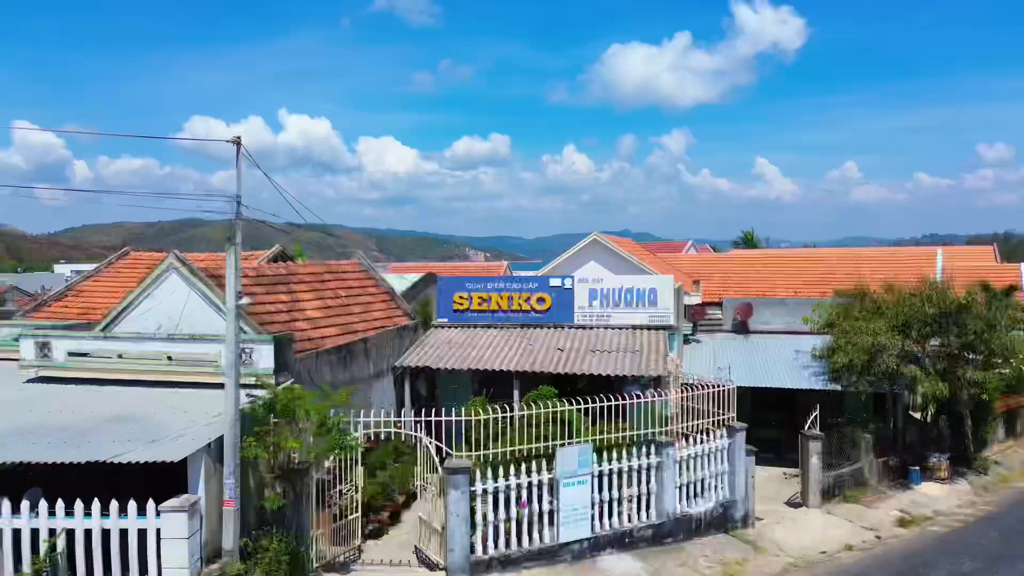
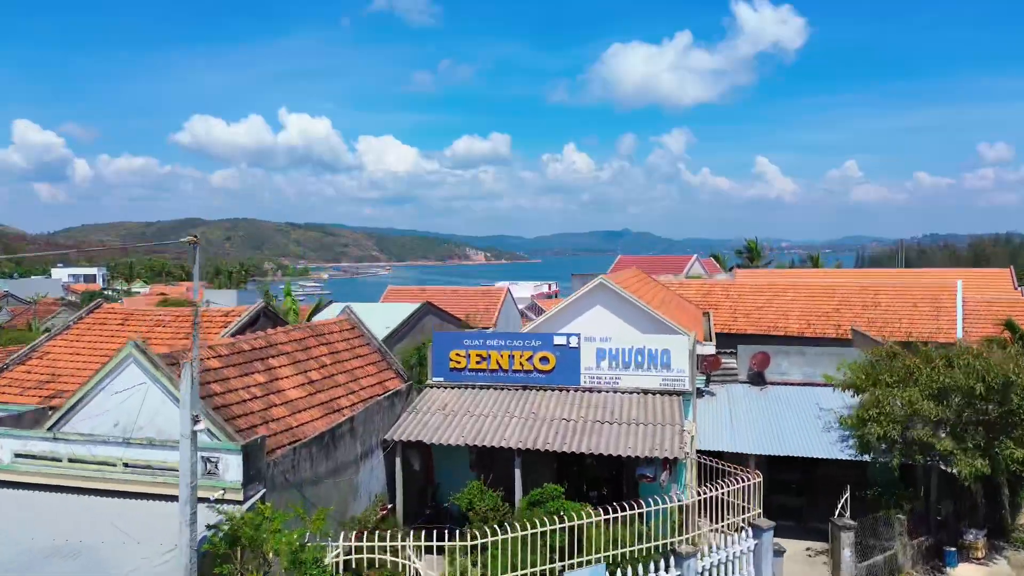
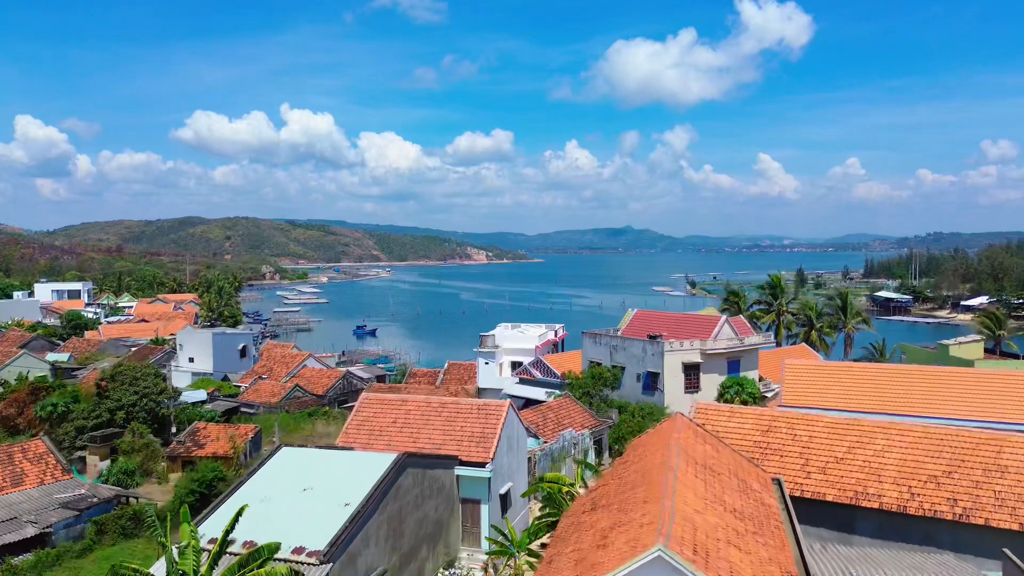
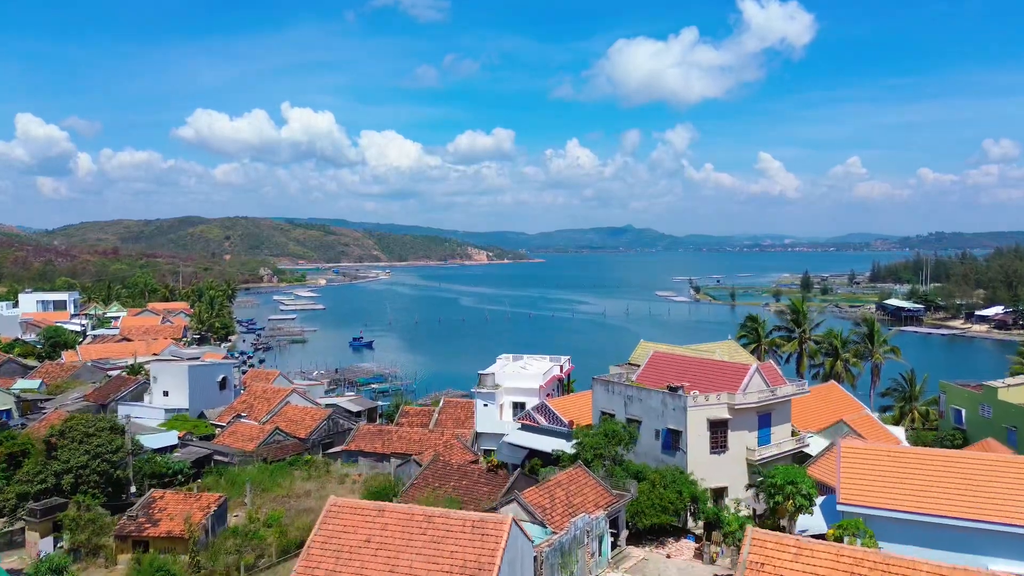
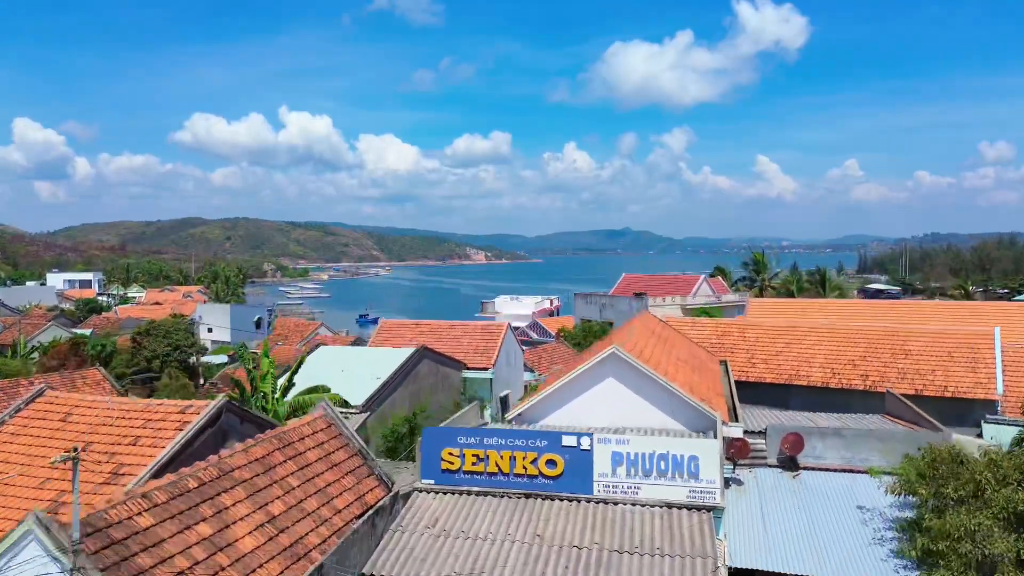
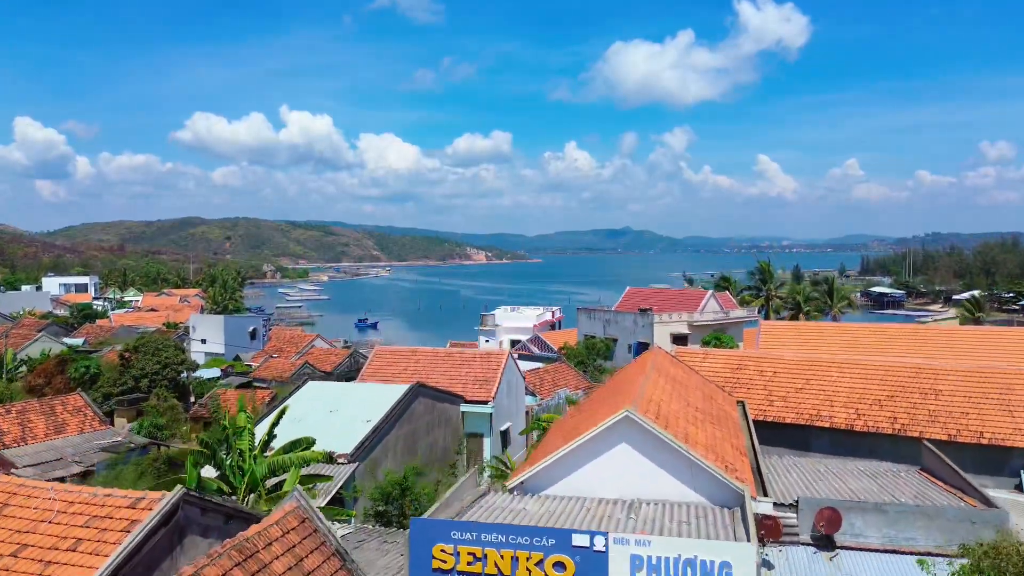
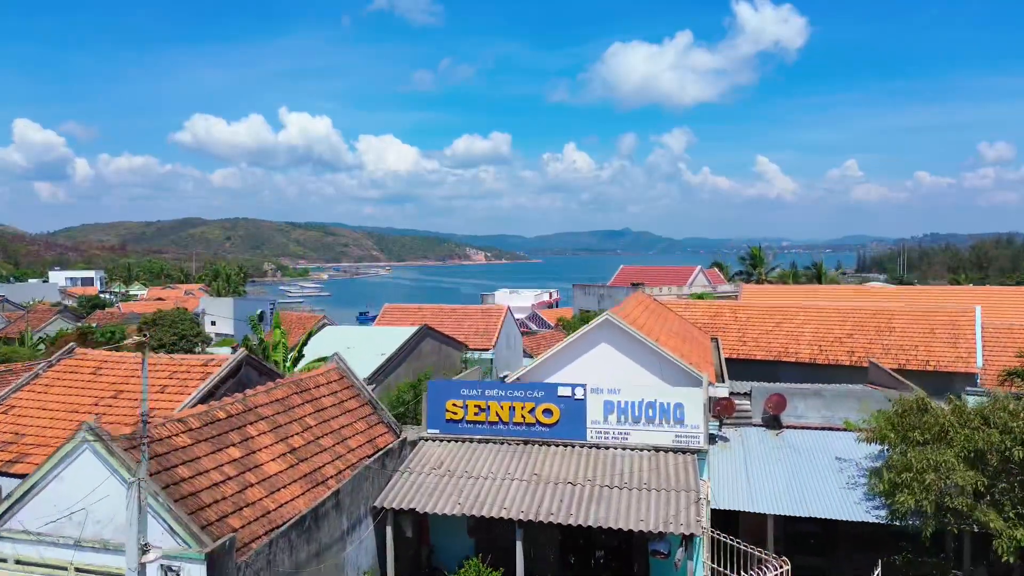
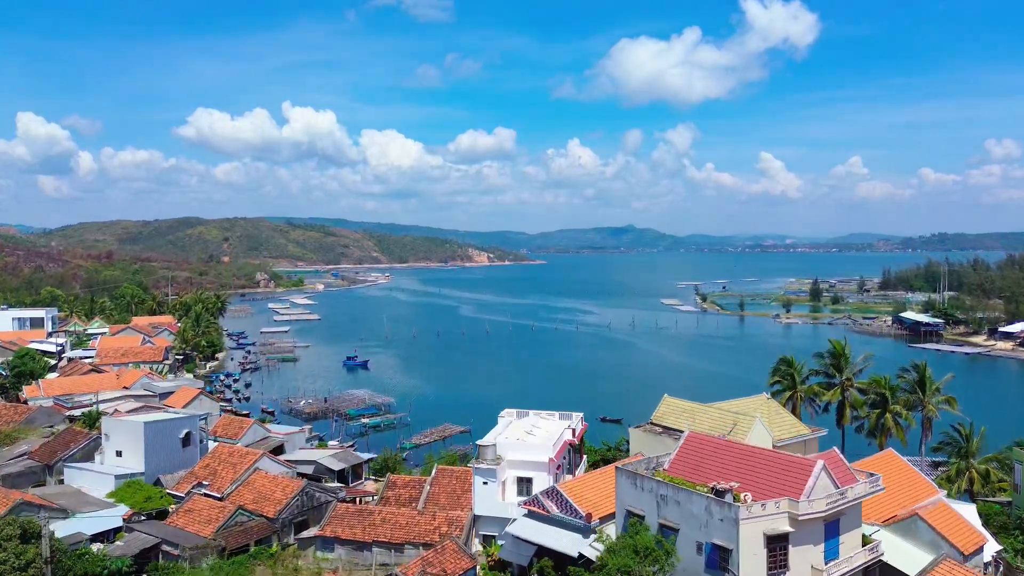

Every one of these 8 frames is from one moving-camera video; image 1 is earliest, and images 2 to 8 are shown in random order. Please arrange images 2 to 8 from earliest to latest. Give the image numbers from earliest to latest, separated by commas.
2, 7, 5, 6, 3, 4, 8
